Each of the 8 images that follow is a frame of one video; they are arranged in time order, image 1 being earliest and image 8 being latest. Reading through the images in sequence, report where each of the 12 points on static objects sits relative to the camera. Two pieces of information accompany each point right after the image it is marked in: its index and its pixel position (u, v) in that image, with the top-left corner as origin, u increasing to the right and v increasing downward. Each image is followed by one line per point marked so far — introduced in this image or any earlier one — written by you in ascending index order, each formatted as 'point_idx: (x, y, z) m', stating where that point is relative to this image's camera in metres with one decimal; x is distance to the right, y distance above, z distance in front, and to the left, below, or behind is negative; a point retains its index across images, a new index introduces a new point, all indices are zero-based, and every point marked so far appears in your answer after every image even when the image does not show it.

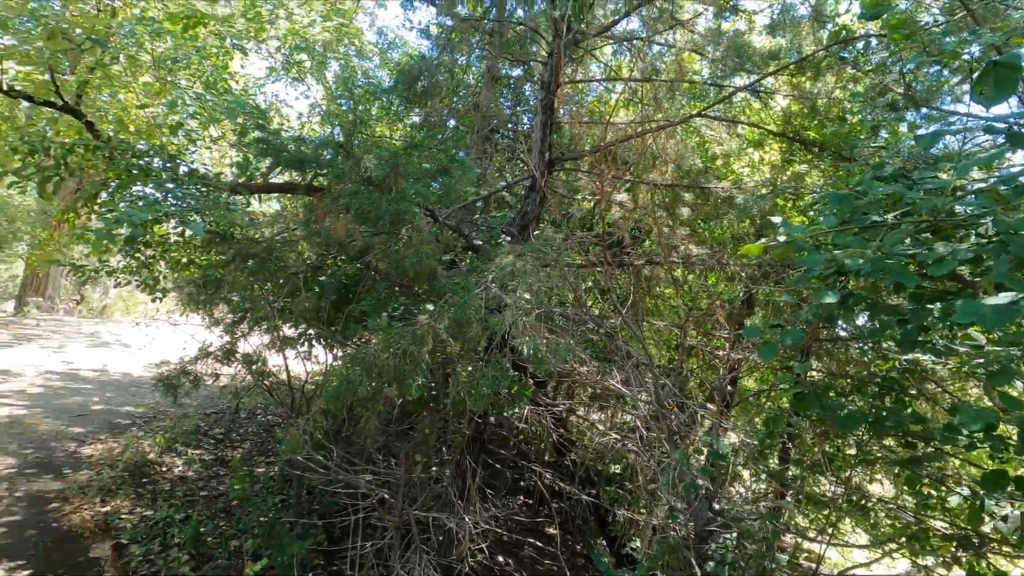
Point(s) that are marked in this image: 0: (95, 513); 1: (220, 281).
0: (-3.3, -1.8, +4.2) m
1: (-2.1, 0.0, +3.9) m
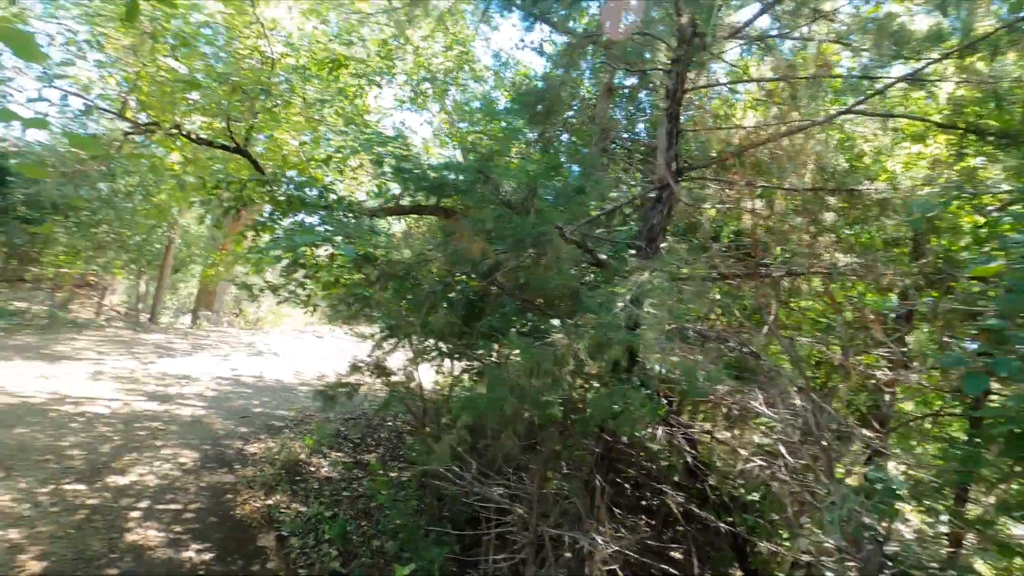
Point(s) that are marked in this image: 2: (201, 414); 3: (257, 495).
0: (-2.2, -1.9, +4.8) m
1: (-1.1, -0.1, +4.2) m
2: (-4.1, -1.7, +7.0) m
3: (-2.4, -1.9, +5.0) m
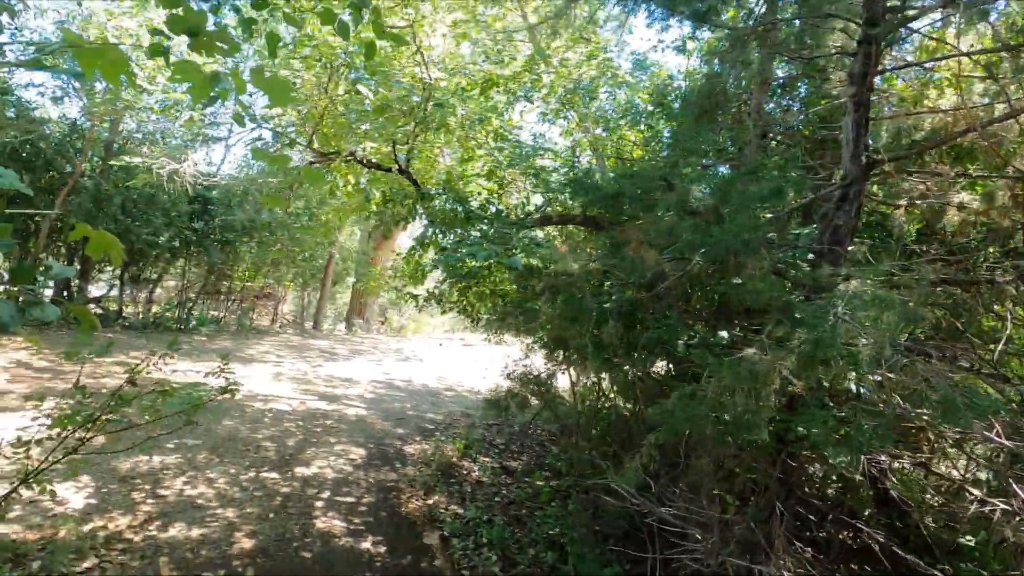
0: (-0.9, -2.0, +5.0) m
1: (+0.1, -0.2, +4.3) m
2: (-2.1, -1.8, +7.7) m
3: (-0.9, -2.0, +5.3) m
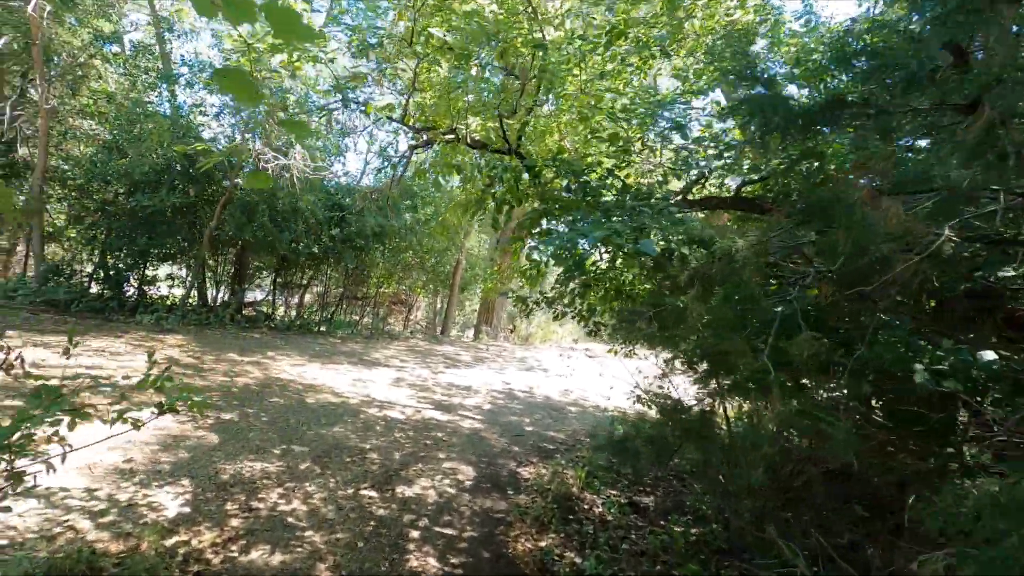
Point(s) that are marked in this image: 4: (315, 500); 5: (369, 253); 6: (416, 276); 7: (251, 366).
0: (+0.2, -2.0, +4.2) m
1: (+0.9, -0.2, +3.3) m
2: (-0.4, -1.9, +7.1) m
3: (+0.1, -2.0, +4.5) m
4: (-1.6, -1.7, +4.3) m
5: (-3.5, +0.8, +12.9) m
6: (-2.6, +0.3, +14.2) m
7: (-3.9, -1.2, +8.0) m
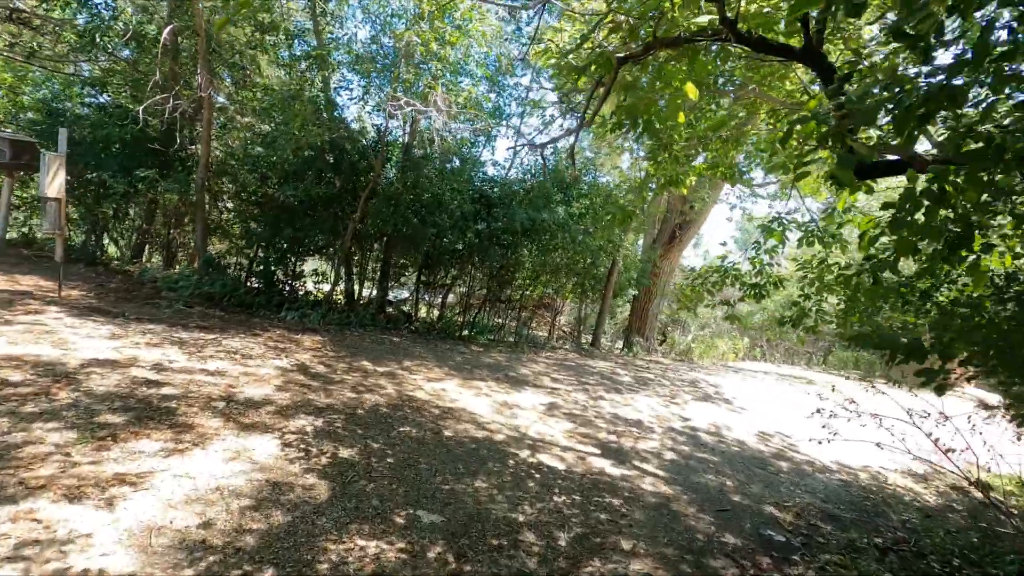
0: (+1.3, -2.1, +2.2) m
1: (+1.8, -0.3, +1.1) m
2: (+1.5, -2.0, +5.1) m
3: (+1.4, -2.1, +2.4) m
4: (-0.3, -1.8, +2.7) m
5: (+0.1, +0.7, +11.5) m
6: (+1.2, +0.3, +12.5) m
7: (-1.6, -1.2, +6.9) m
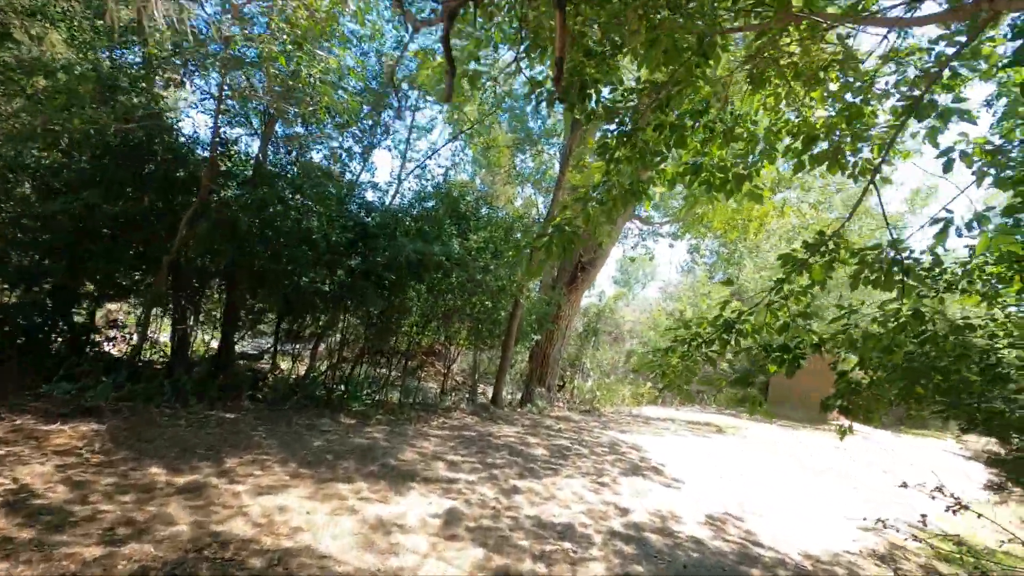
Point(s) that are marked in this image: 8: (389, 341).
0: (+1.2, -2.3, +0.2) m
1: (+1.9, -0.4, -0.6) m
2: (+0.8, -2.3, +3.1) m
3: (+1.2, -2.3, +0.4) m
4: (-0.5, -2.0, +0.4) m
5: (-1.9, -0.1, +9.3) m
6: (-1.0, -0.7, +10.4) m
7: (-2.6, -1.7, +4.2) m
8: (-2.3, -1.0, +9.8) m
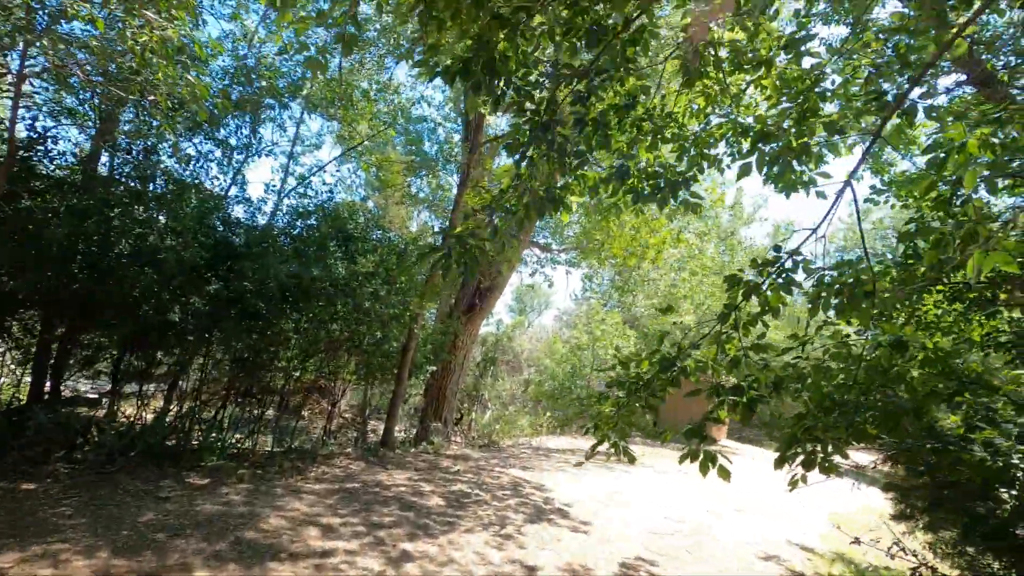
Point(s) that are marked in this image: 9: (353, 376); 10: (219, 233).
0: (+1.3, -2.3, -0.4) m
1: (+2.1, -0.3, -1.0) m
2: (+0.3, -2.5, +2.4) m
3: (+1.2, -2.3, -0.2) m
4: (-0.5, -1.9, -0.5) m
5: (-3.6, -0.6, +8.0) m
6: (-2.9, -1.2, +9.3) m
7: (-3.3, -1.9, +2.8) m
8: (-4.0, -1.5, +8.4) m
9: (-3.0, -1.6, +9.9) m
10: (-4.2, +0.8, +7.6) m
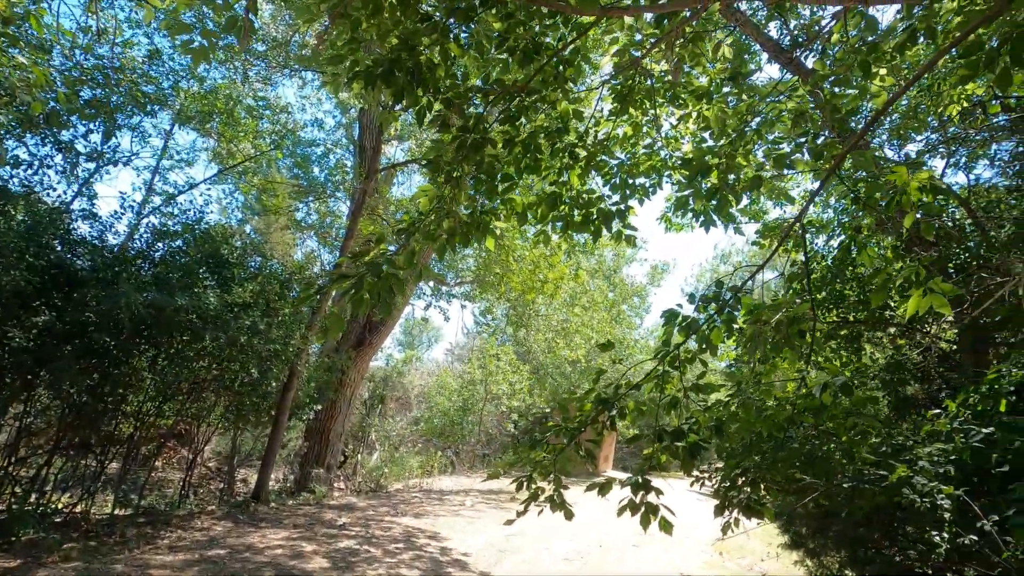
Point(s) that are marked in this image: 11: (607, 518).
0: (+1.5, -2.3, -0.6) m
1: (+2.5, -0.3, -0.8) m
2: (0.0, -2.6, +1.9) m
3: (+1.4, -2.3, -0.4) m
4: (-0.2, -1.9, -1.0) m
5: (-4.9, -1.0, +6.7) m
6: (-4.5, -1.7, +8.1) m
7: (-3.6, -2.0, +1.7) m
8: (-5.5, -1.9, +7.0) m
9: (-4.7, -2.2, +8.7) m
10: (-5.5, +0.4, +6.4) m
11: (+1.9, -4.5, +10.5) m
